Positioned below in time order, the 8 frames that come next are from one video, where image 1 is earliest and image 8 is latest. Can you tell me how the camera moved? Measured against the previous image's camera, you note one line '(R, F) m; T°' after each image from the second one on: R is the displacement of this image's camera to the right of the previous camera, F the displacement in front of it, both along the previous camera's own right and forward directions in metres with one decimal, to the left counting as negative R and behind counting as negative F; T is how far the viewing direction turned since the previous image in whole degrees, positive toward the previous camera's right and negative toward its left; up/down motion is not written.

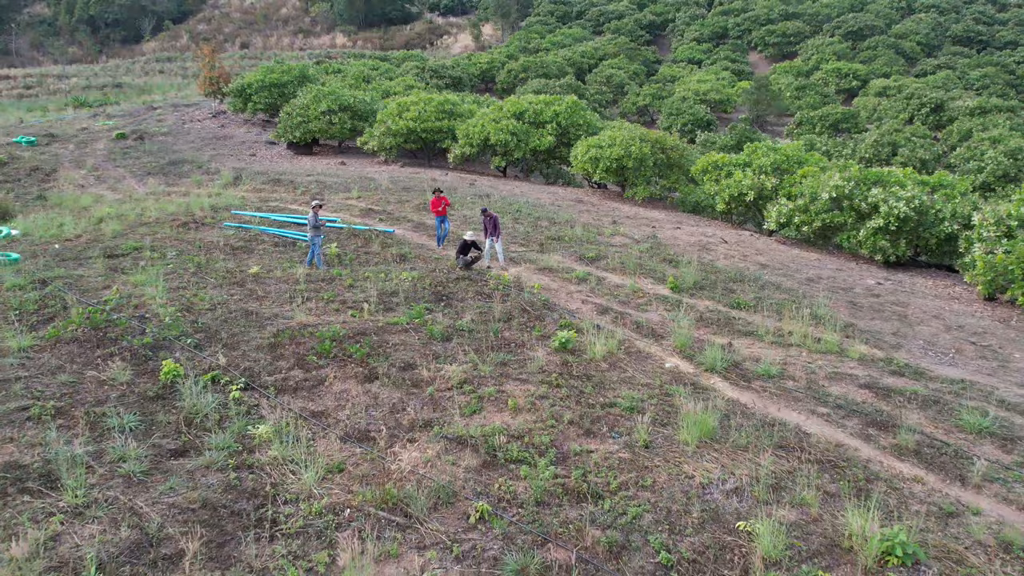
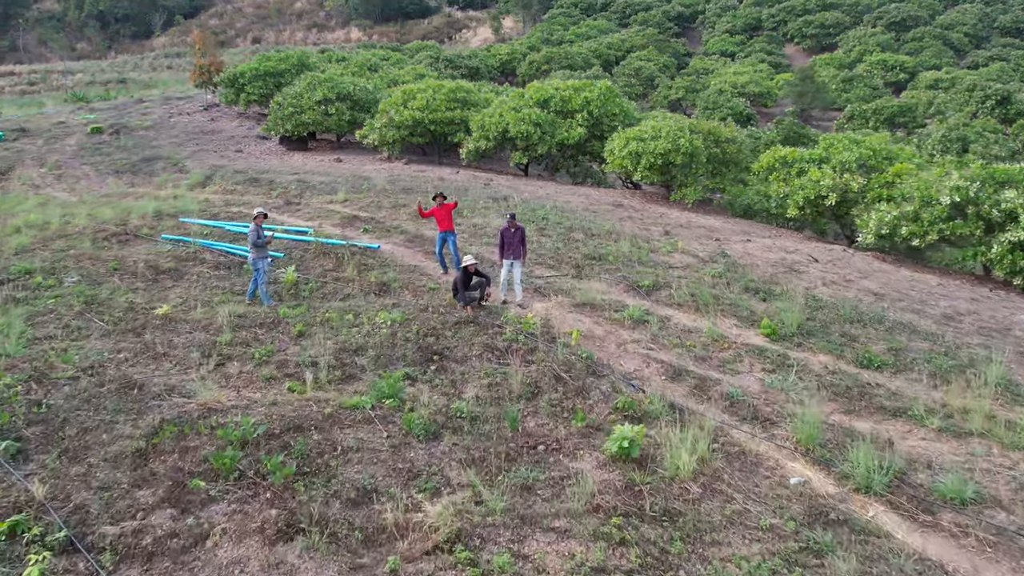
(0.0, +3.6) m; -1°
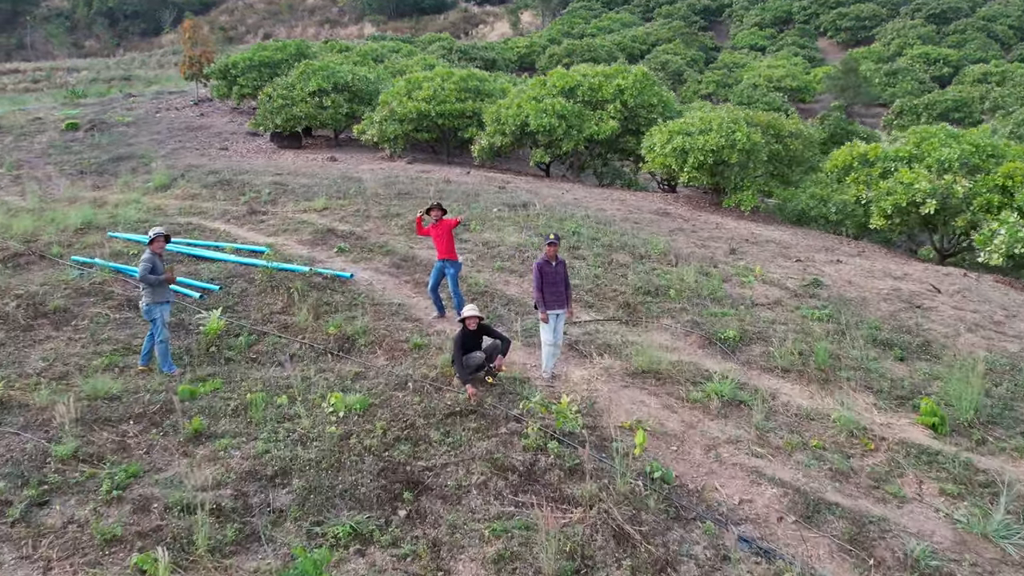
(0.0, +2.9) m; -1°
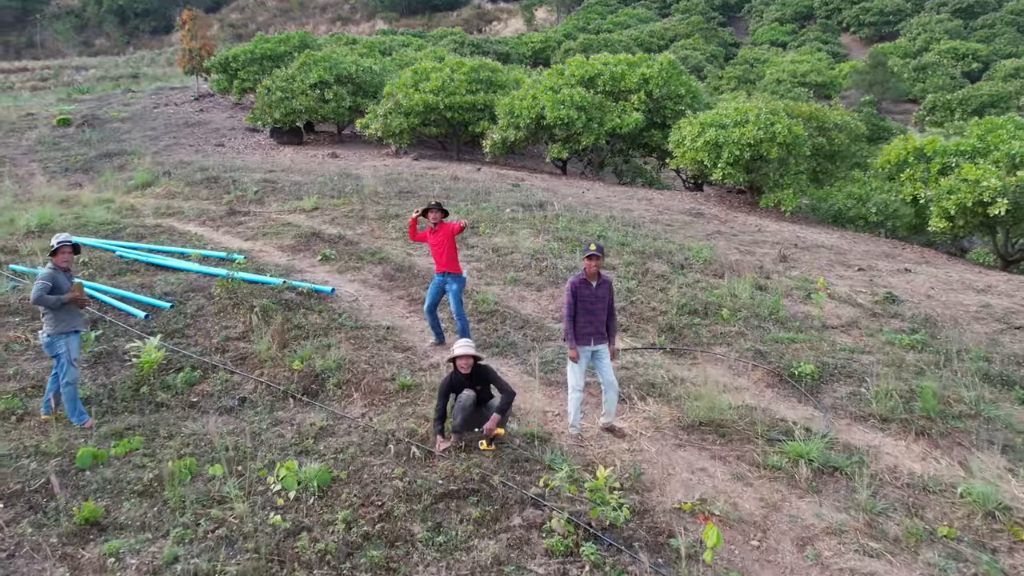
(0.0, +1.4) m; -1°
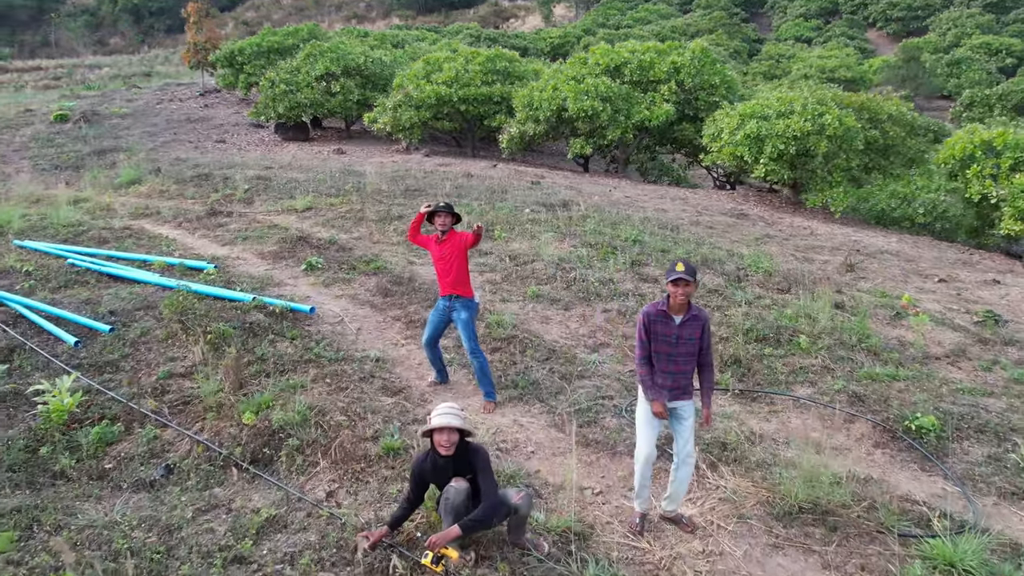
(0.0, +1.2) m; -1°
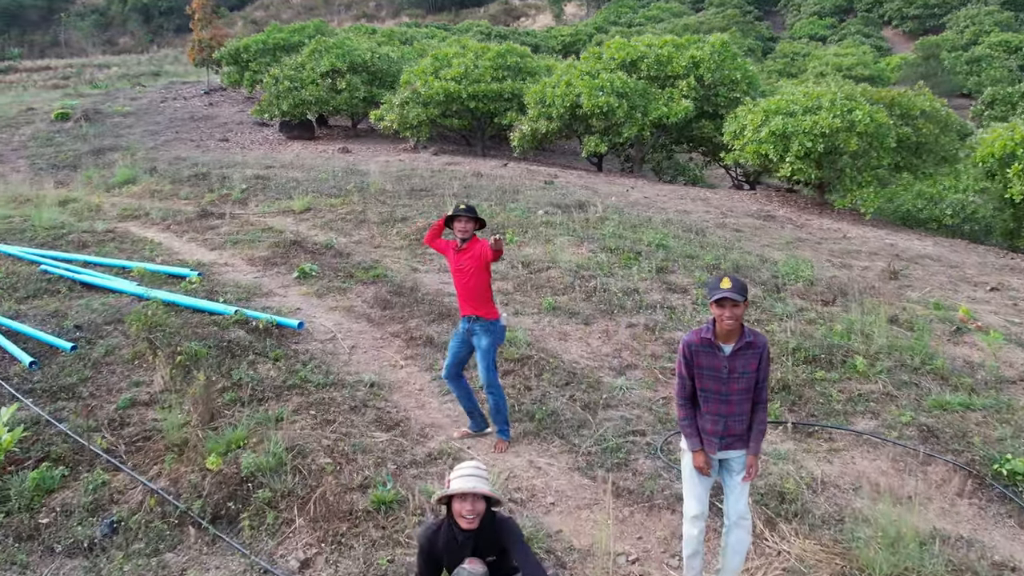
(0.0, +0.6) m; -1°
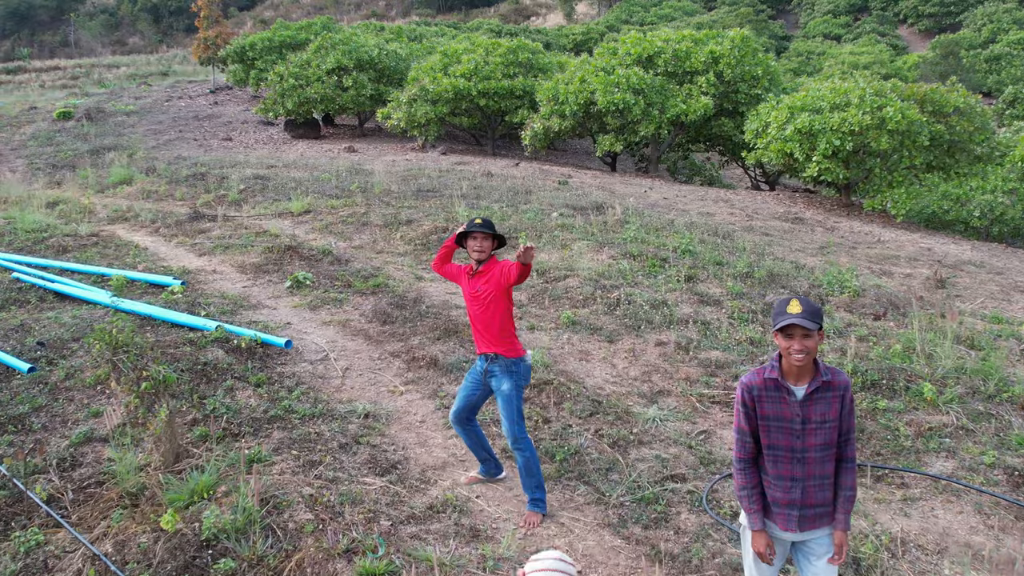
(0.0, +0.5) m; -1°
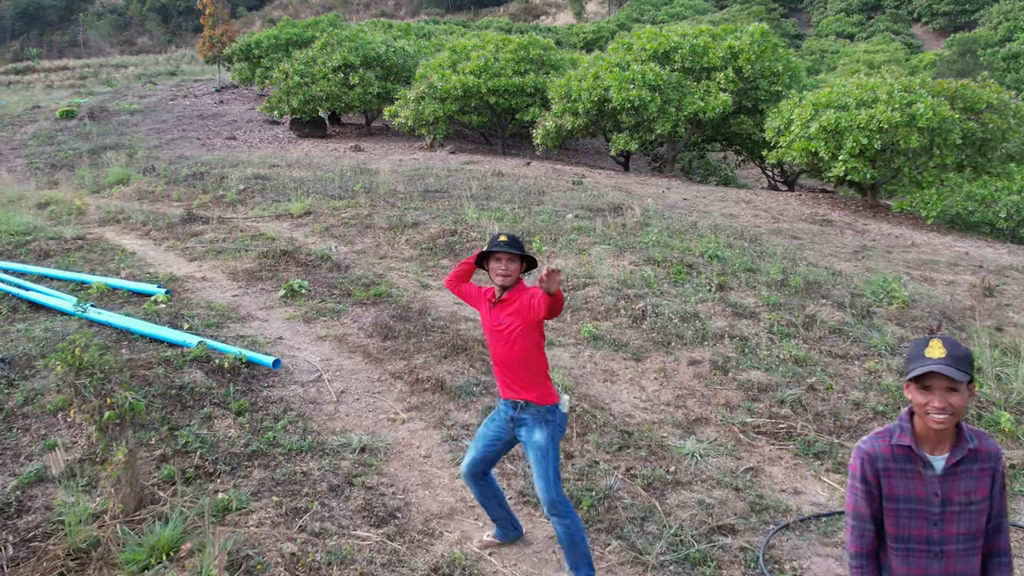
(0.0, +0.5) m; -1°
